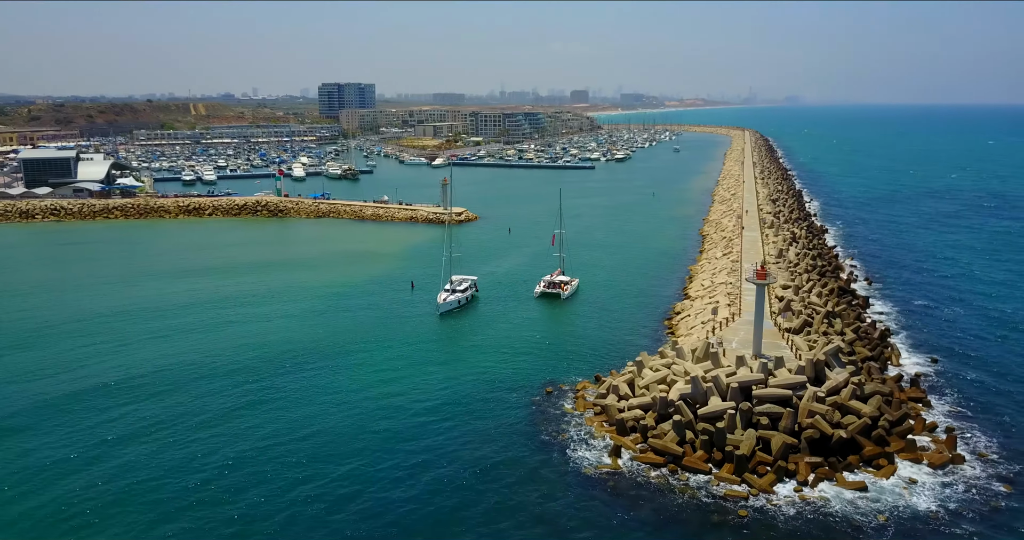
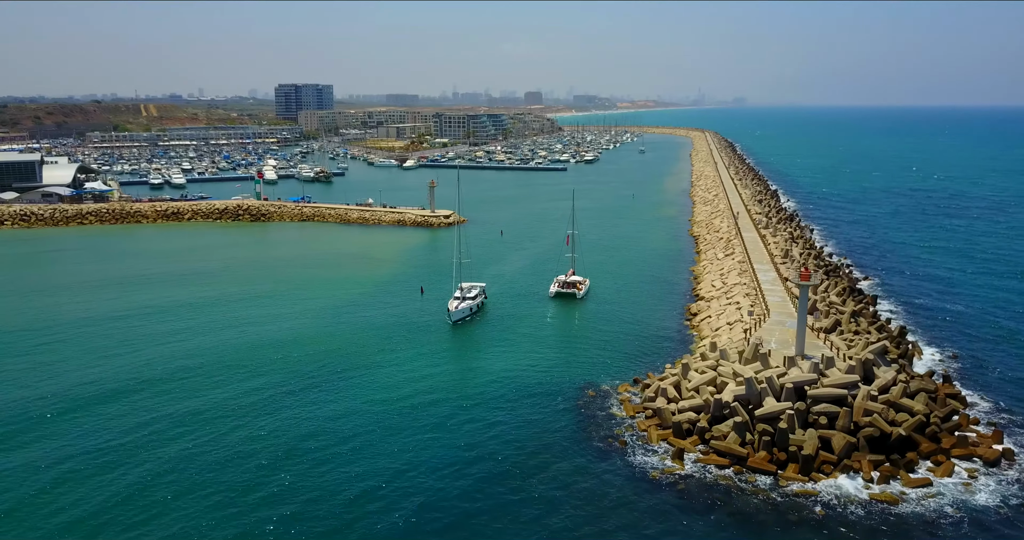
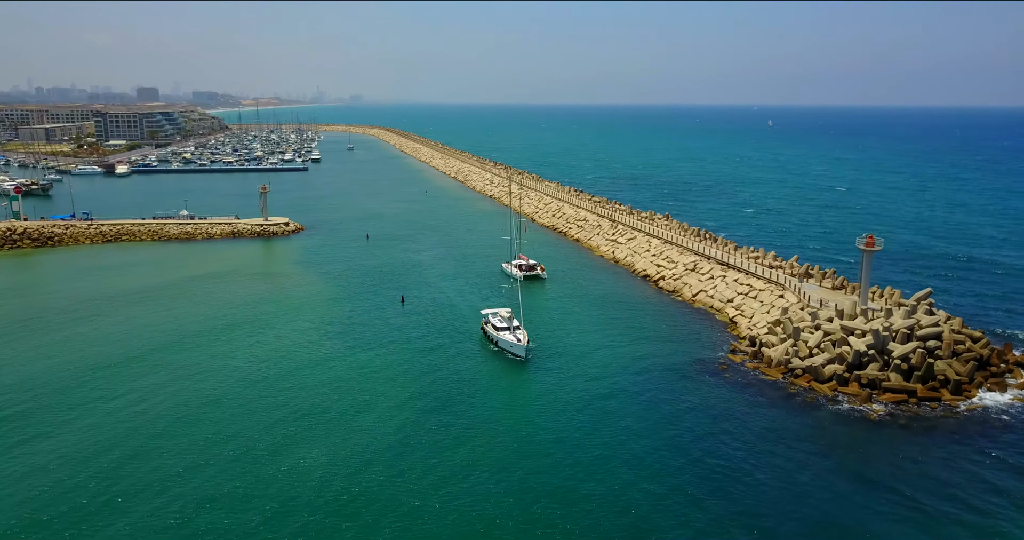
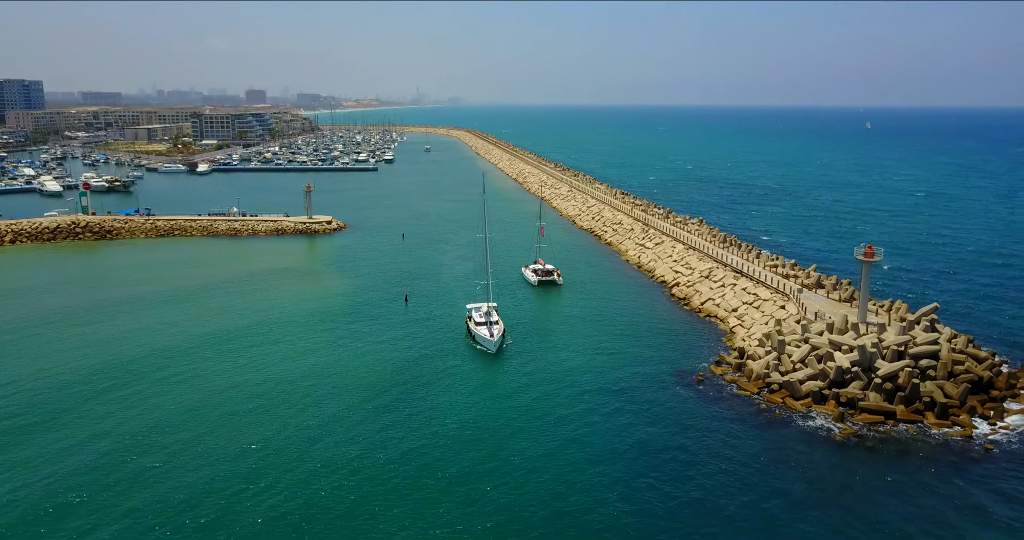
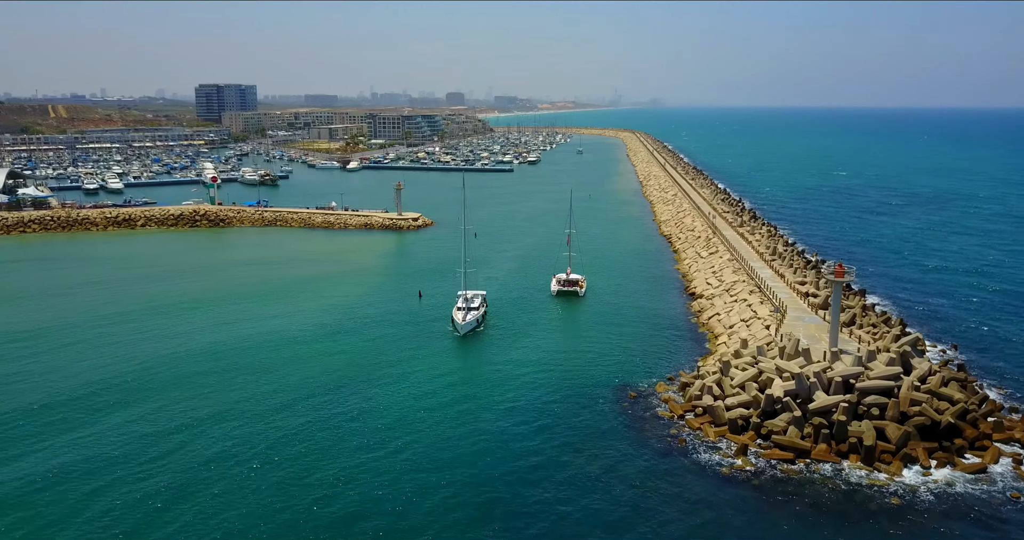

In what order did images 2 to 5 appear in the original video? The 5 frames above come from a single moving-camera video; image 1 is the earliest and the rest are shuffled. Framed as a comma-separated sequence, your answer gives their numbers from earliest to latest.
2, 5, 4, 3
